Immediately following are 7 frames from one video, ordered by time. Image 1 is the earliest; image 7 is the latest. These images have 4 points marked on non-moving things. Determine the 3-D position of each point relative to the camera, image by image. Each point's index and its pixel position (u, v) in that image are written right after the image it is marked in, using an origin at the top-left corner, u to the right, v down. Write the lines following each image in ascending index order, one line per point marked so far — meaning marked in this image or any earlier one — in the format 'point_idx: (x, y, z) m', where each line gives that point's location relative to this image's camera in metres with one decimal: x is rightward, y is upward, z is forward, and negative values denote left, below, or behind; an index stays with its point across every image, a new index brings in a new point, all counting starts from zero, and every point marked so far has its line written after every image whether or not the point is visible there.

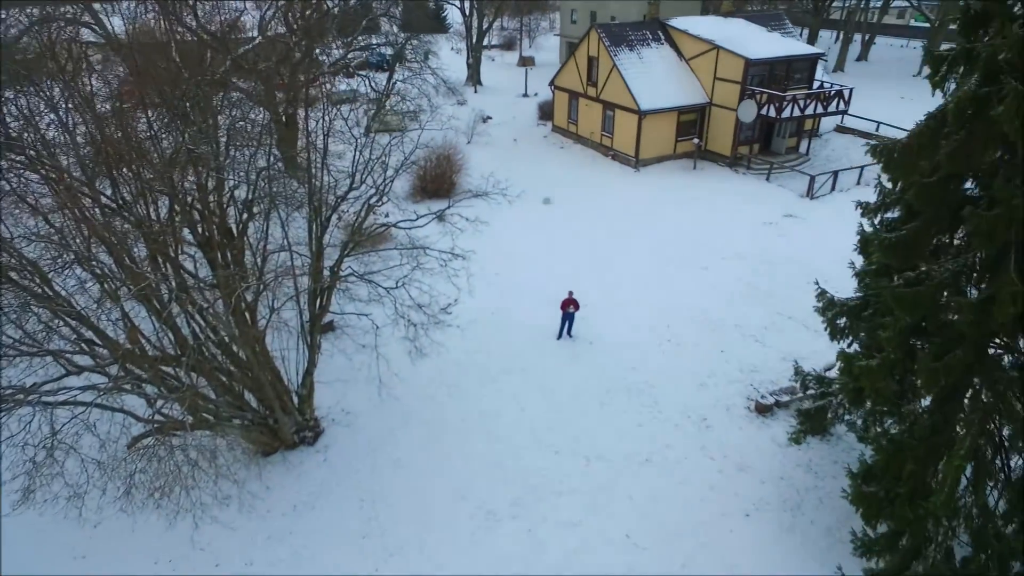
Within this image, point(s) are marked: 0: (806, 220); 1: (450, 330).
0: (+9.2, +2.2, +19.4) m
1: (-1.5, -1.0, +14.8) m
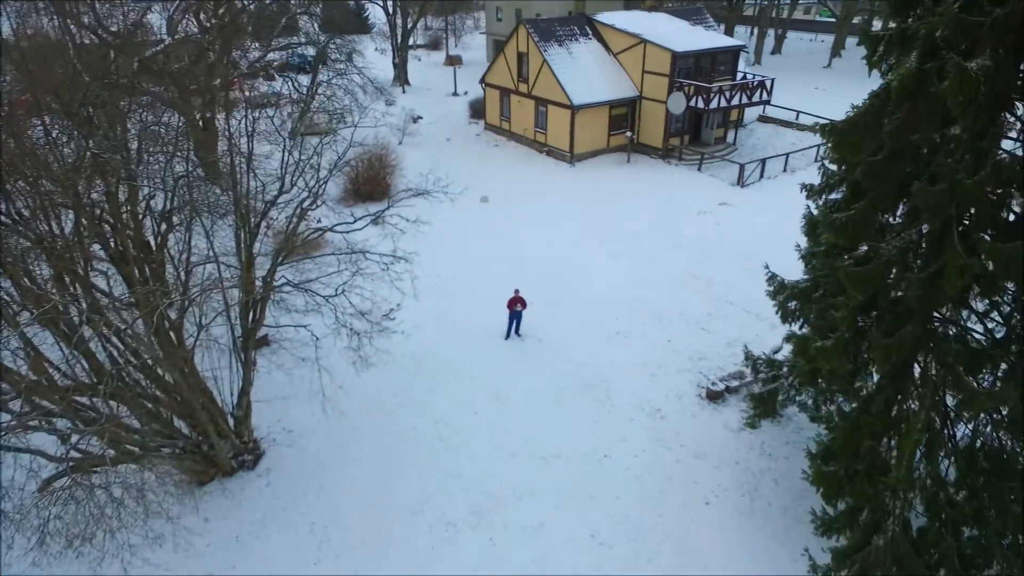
0: (+7.3, +2.6, +19.9) m
1: (-2.7, -1.1, +14.3) m
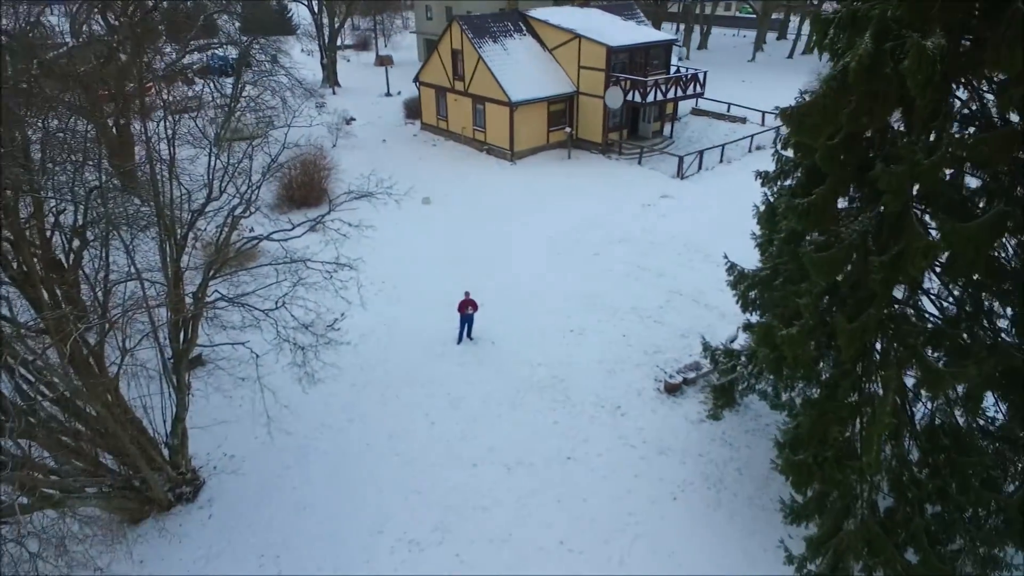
0: (+5.5, +2.9, +20.1) m
1: (-3.8, -1.3, +13.5) m
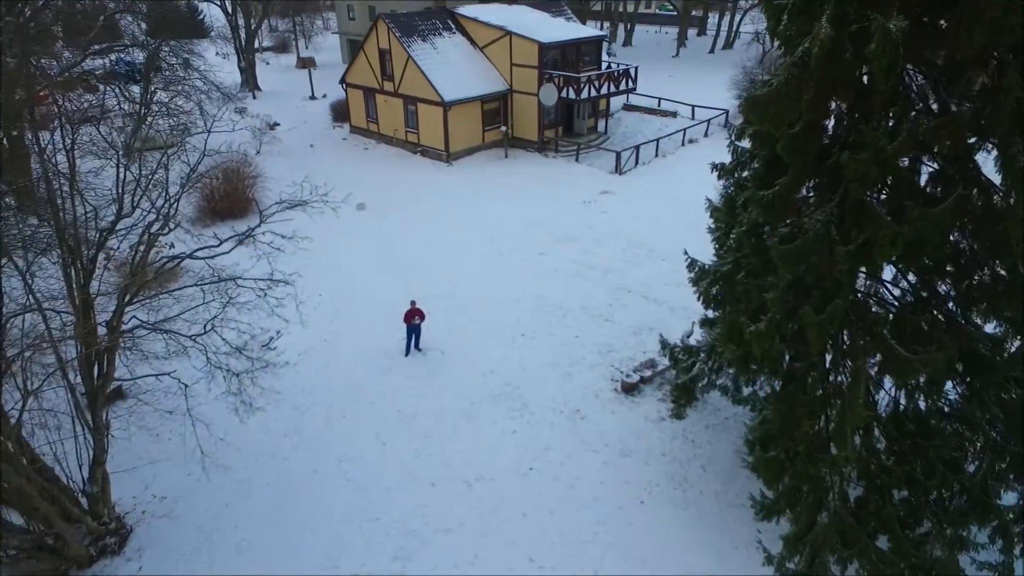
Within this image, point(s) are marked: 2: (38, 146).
0: (+3.5, +3.0, +20.1) m
1: (-4.8, -1.6, +12.6) m
2: (-6.1, +1.8, +7.9) m
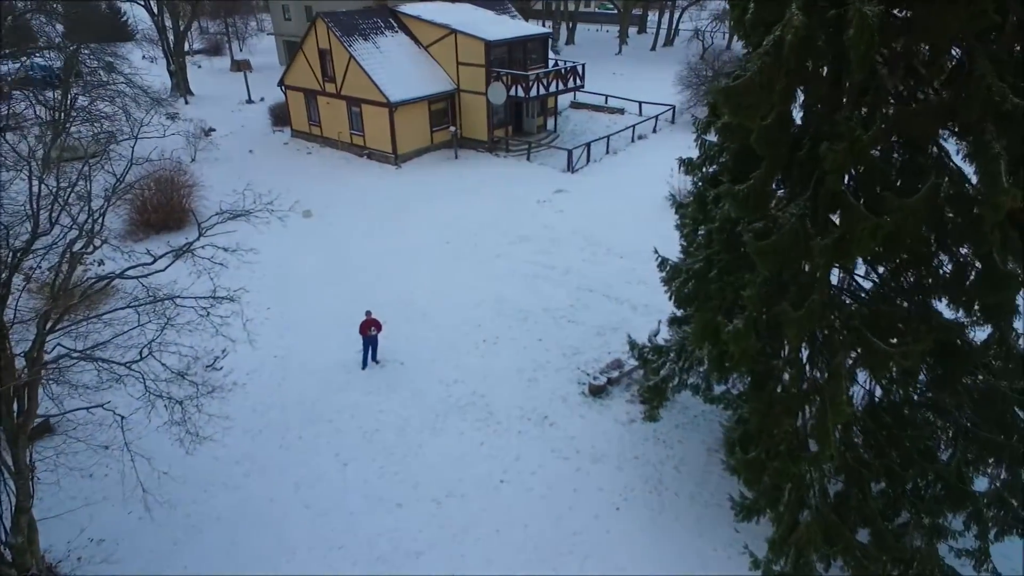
0: (+2.0, +3.1, +19.9) m
1: (-5.5, -1.9, +11.8) m
2: (-6.6, +1.5, +7.0) m
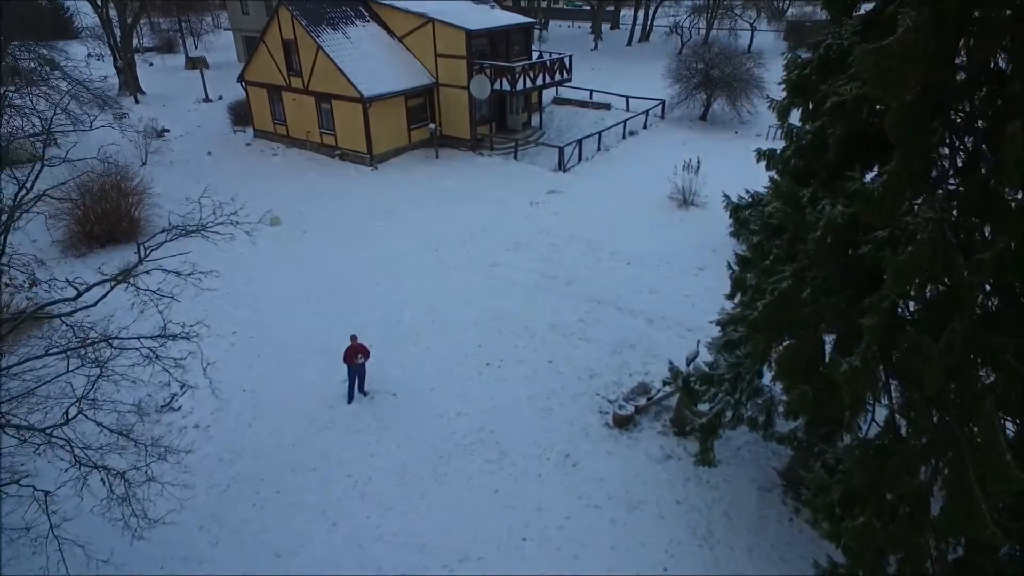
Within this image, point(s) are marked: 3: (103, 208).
0: (+1.7, +2.8, +18.3) m
1: (-5.2, -2.4, +9.9) m
2: (-6.2, +1.0, +5.1) m
3: (-9.9, +1.9, +14.9) m
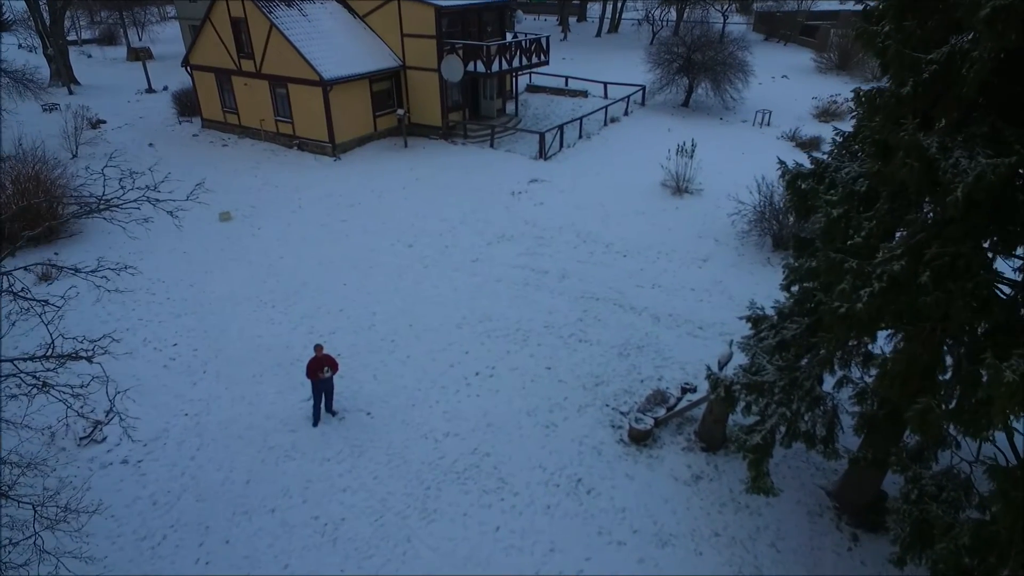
0: (+1.1, +2.9, +16.8) m
1: (-5.2, -2.4, +8.0) m
2: (-6.0, +1.0, +3.1) m
3: (-10.2, +1.8, +12.8) m
